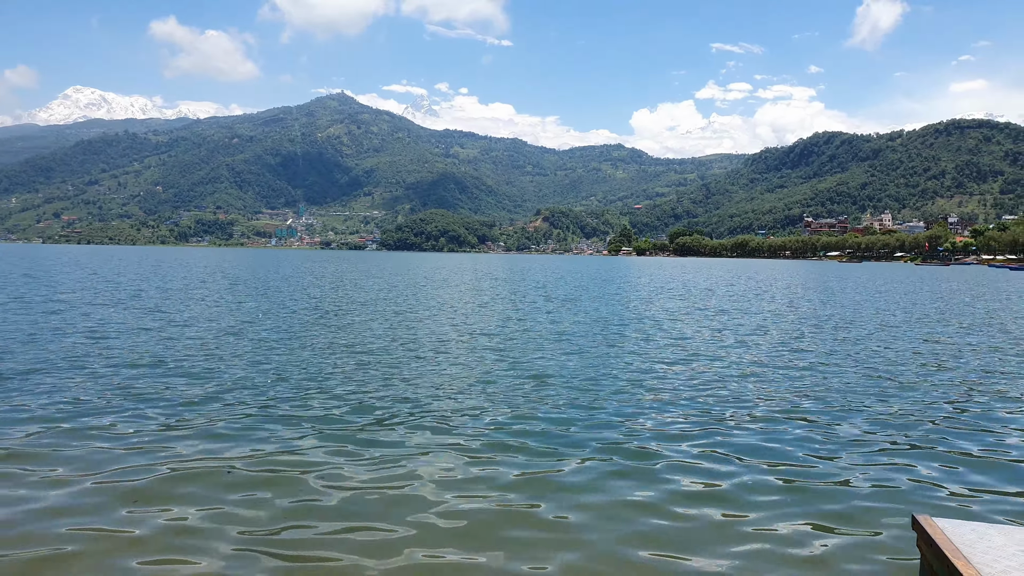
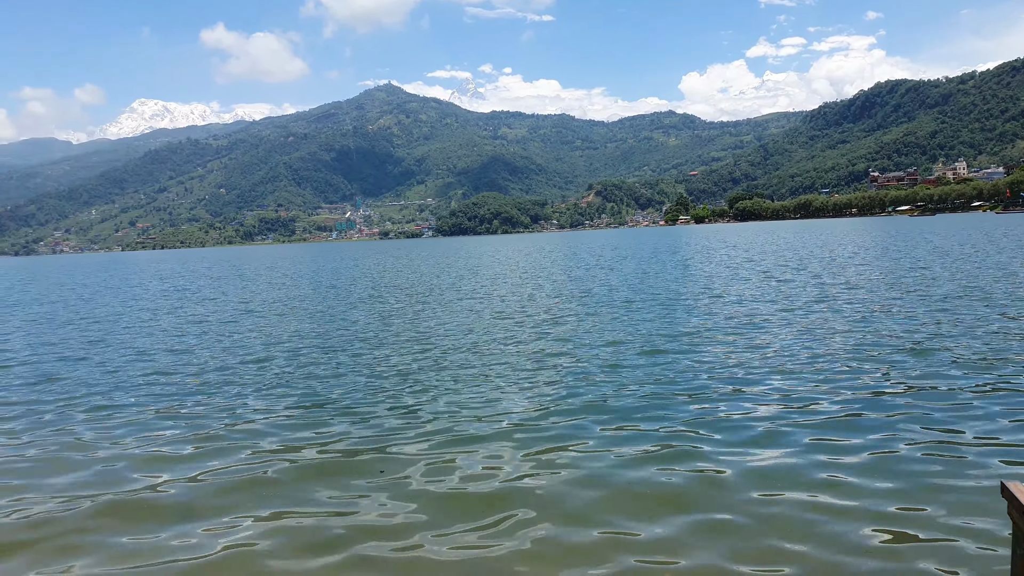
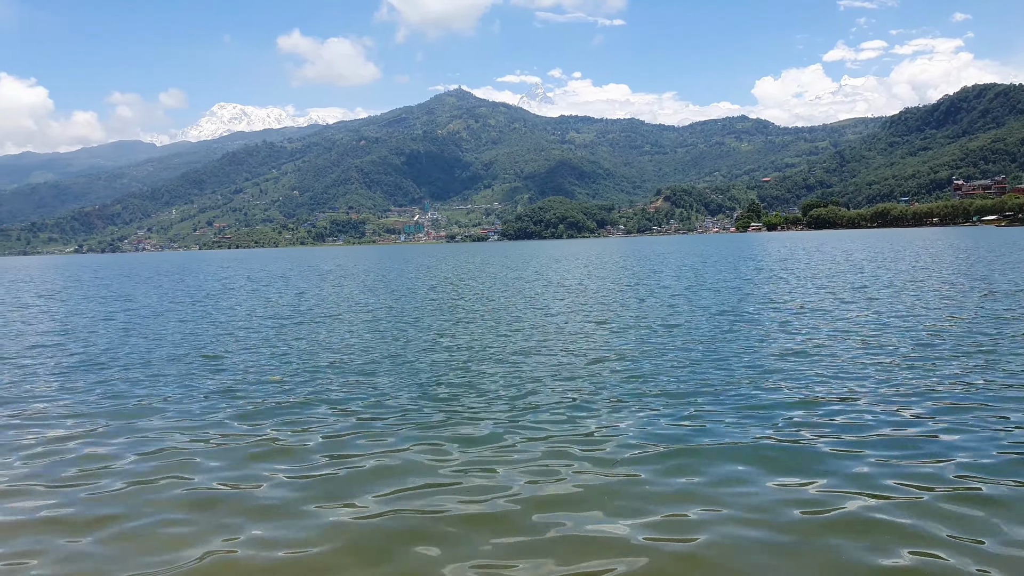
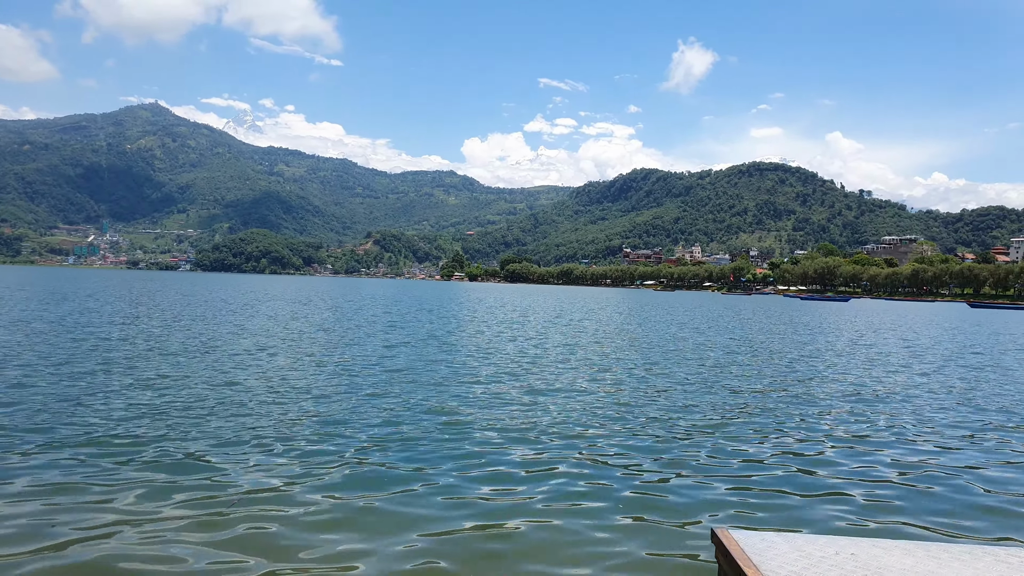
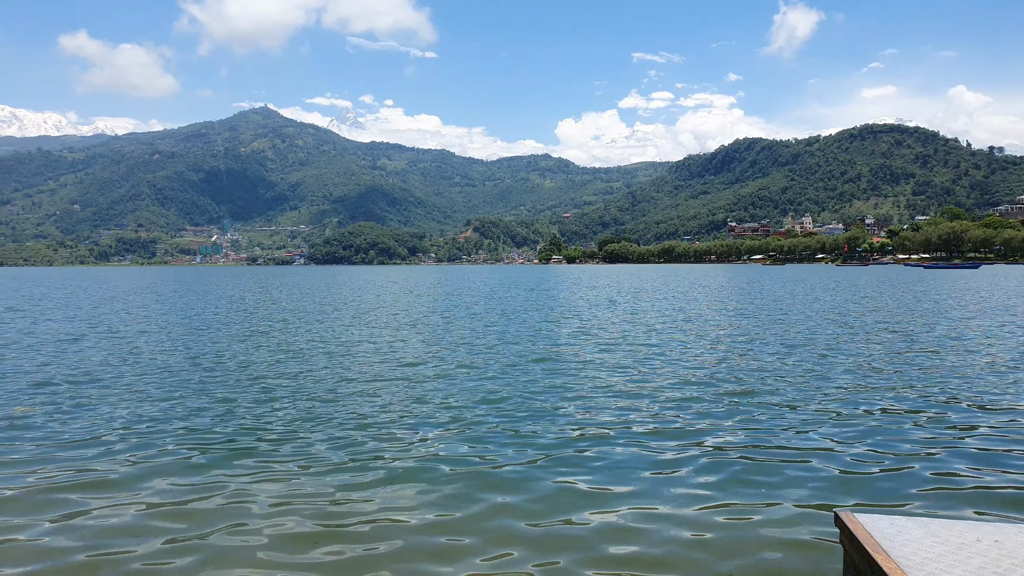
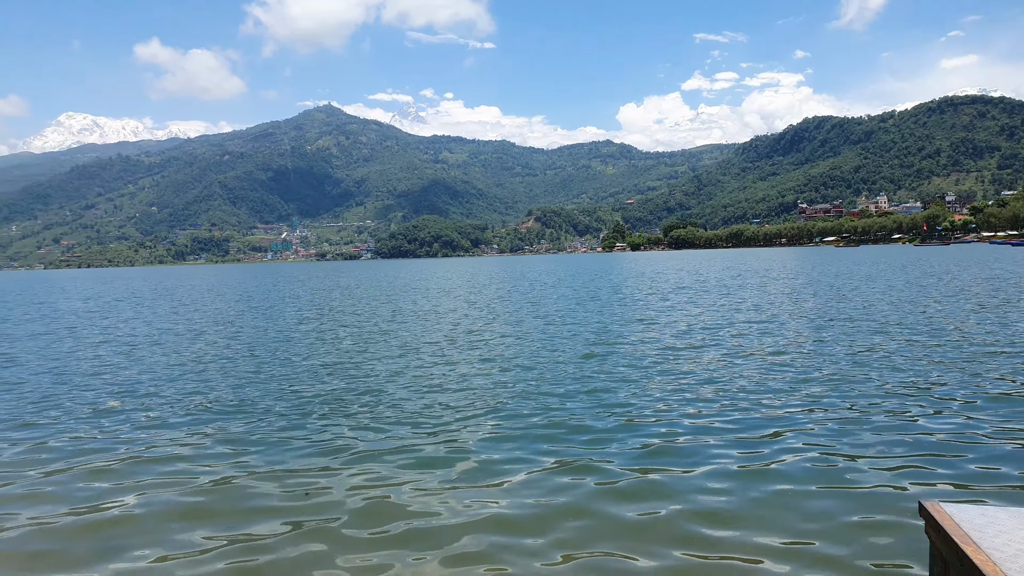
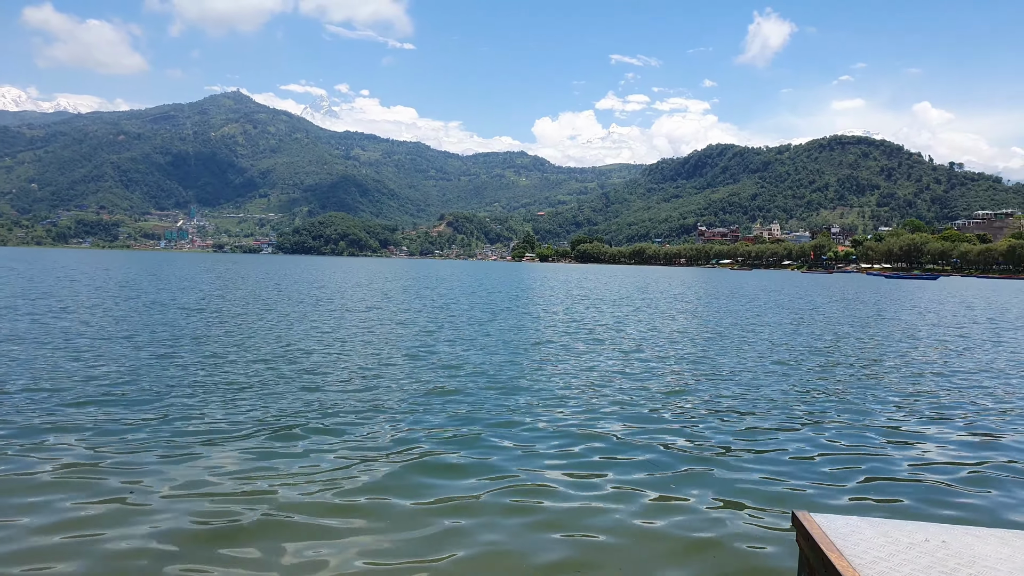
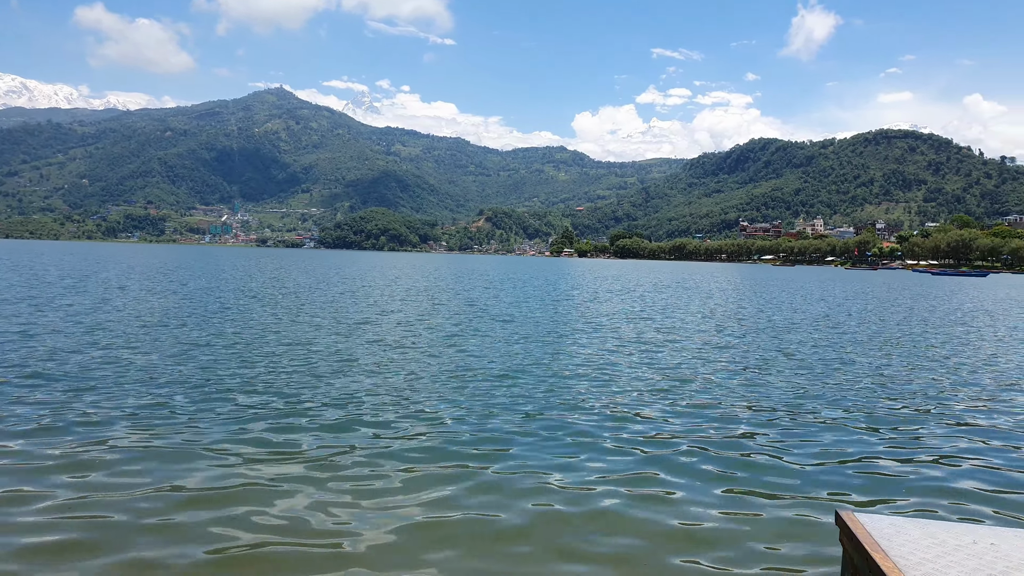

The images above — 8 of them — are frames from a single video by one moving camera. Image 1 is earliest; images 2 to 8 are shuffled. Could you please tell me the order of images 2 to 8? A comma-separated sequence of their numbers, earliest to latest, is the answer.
8, 7, 4, 5, 6, 2, 3
